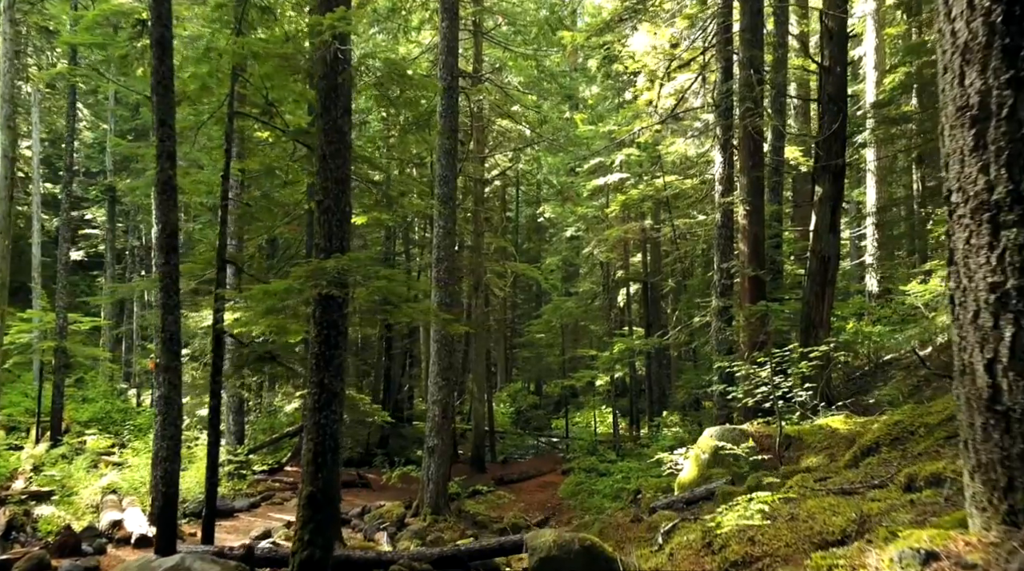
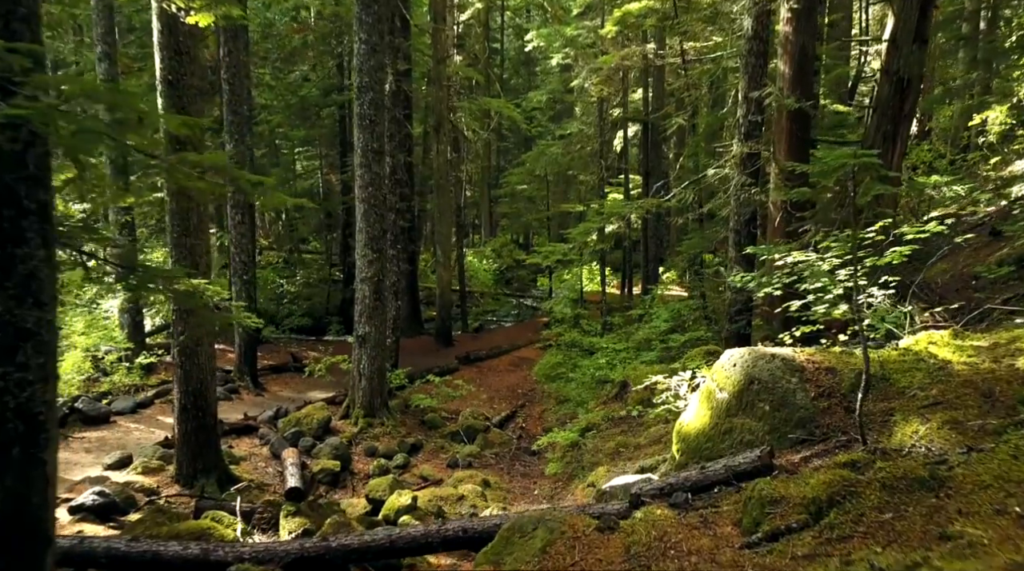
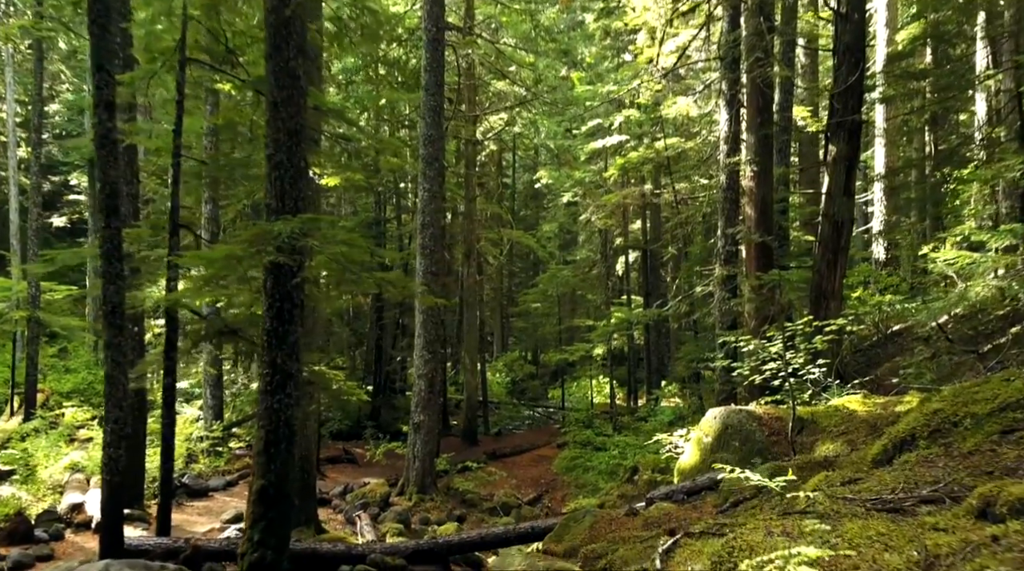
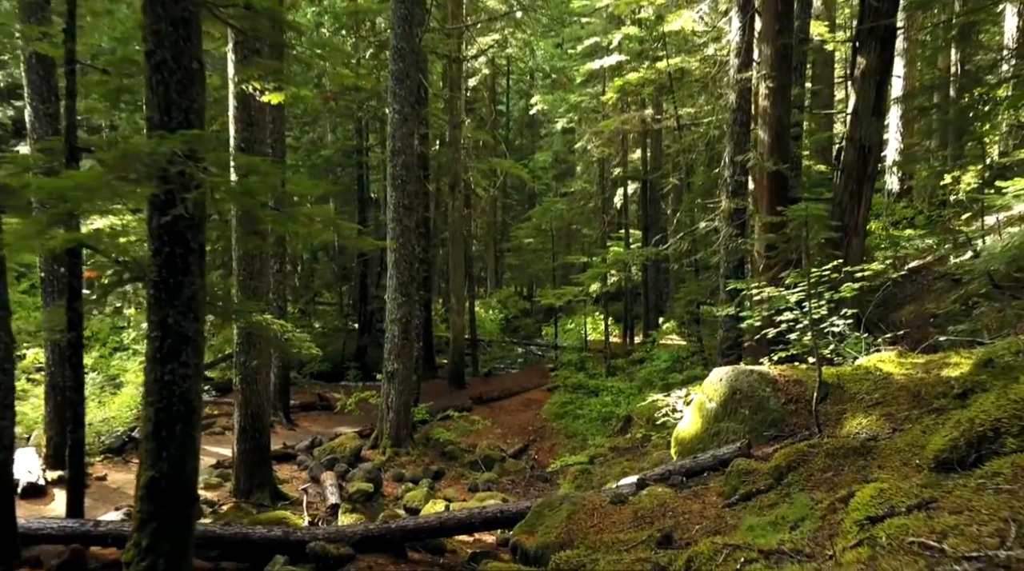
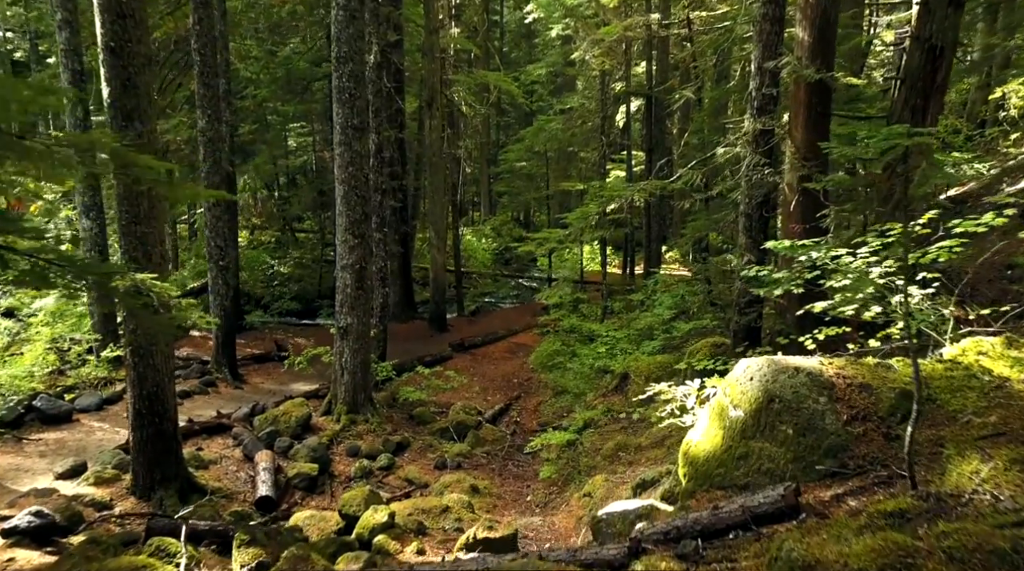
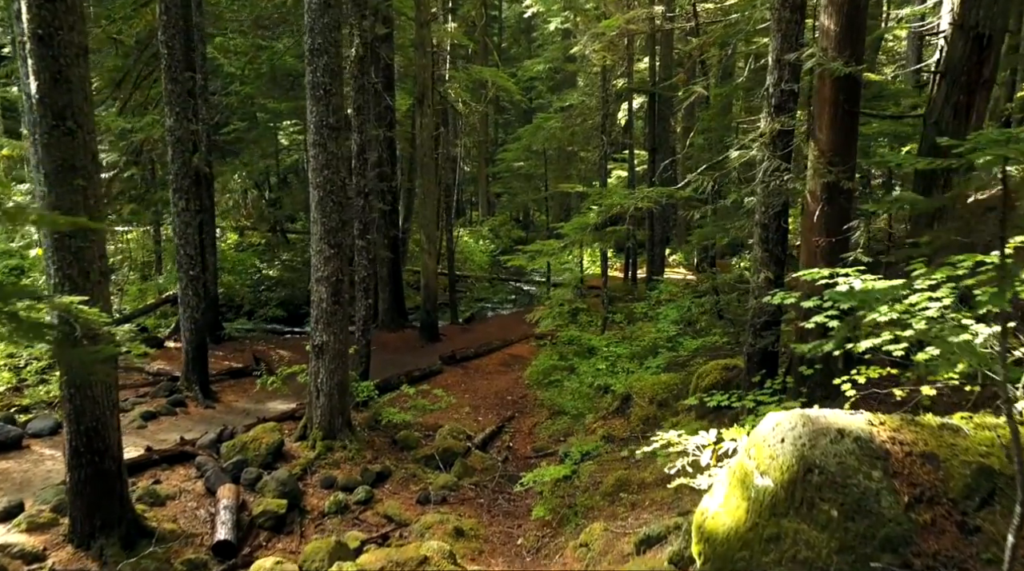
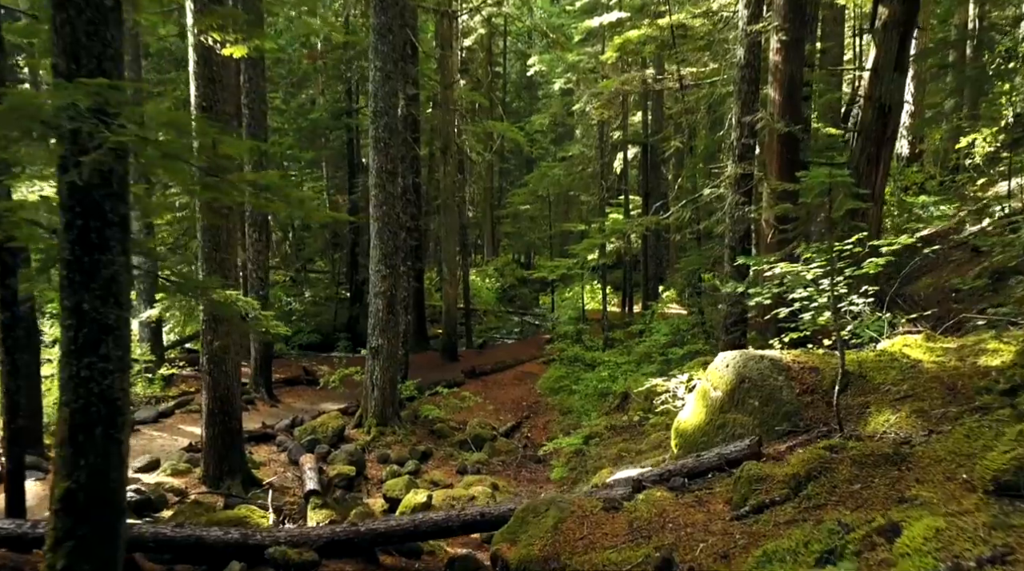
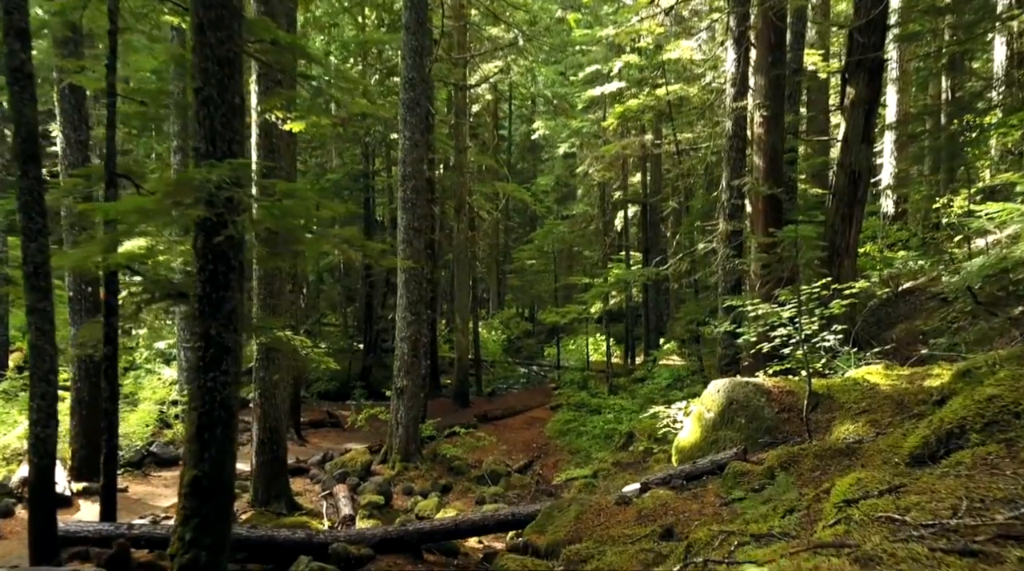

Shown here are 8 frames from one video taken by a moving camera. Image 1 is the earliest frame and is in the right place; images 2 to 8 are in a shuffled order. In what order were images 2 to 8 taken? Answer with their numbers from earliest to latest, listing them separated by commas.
3, 8, 4, 7, 2, 5, 6
